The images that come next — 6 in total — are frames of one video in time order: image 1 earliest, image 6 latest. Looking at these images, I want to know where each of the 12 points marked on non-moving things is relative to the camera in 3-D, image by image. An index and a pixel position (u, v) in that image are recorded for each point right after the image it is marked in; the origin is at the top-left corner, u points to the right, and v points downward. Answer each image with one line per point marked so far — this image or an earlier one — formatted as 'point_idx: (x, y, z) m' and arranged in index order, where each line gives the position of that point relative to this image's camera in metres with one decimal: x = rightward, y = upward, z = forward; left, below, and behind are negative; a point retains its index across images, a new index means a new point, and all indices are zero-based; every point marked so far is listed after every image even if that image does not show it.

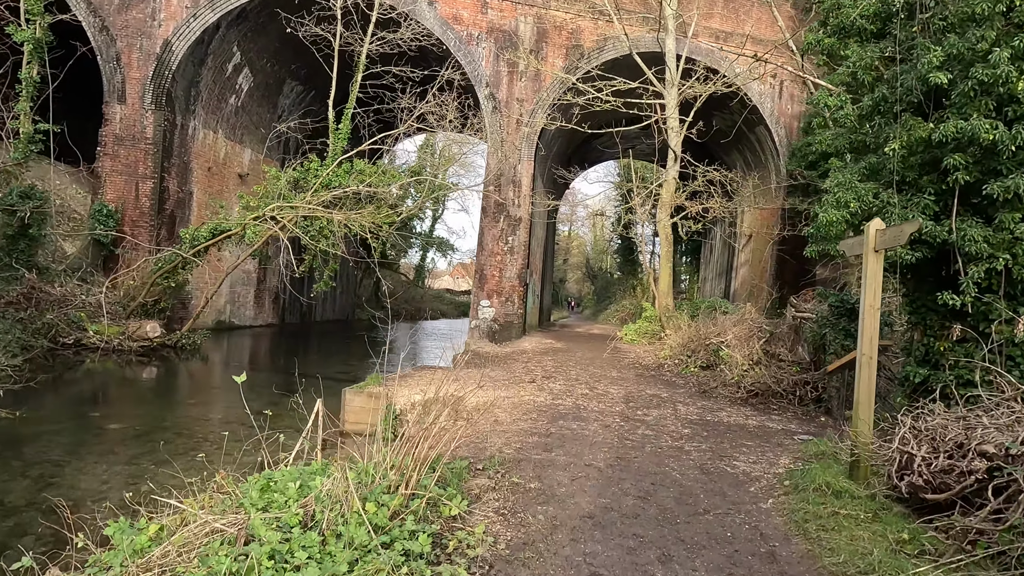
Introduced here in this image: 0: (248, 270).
0: (-6.3, +0.5, +16.4) m
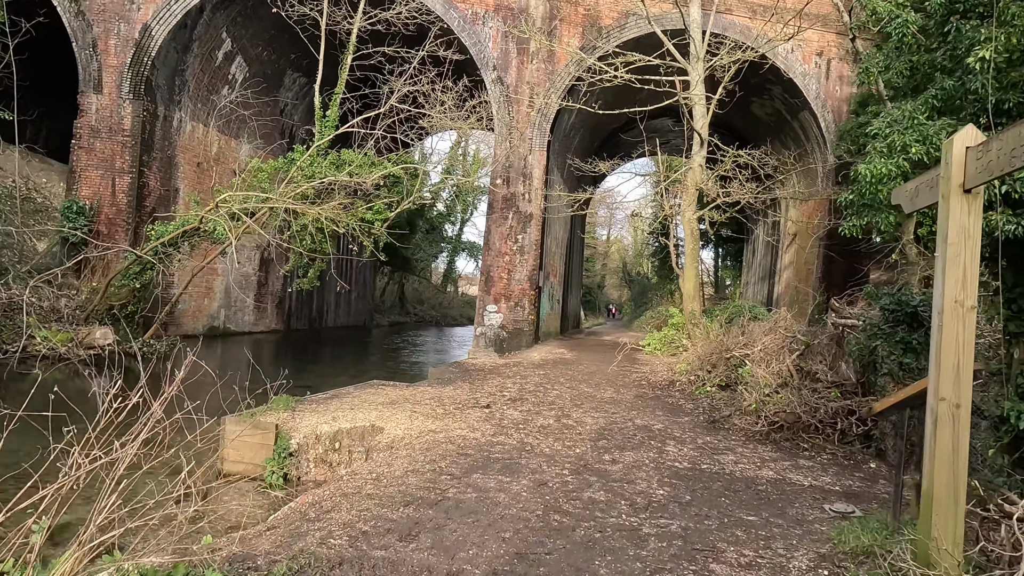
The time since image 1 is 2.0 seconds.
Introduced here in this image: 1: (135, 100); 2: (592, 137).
0: (-6.0, +0.4, +15.4) m
1: (-6.7, +3.3, +12.0) m
2: (+1.8, +3.5, +15.7) m
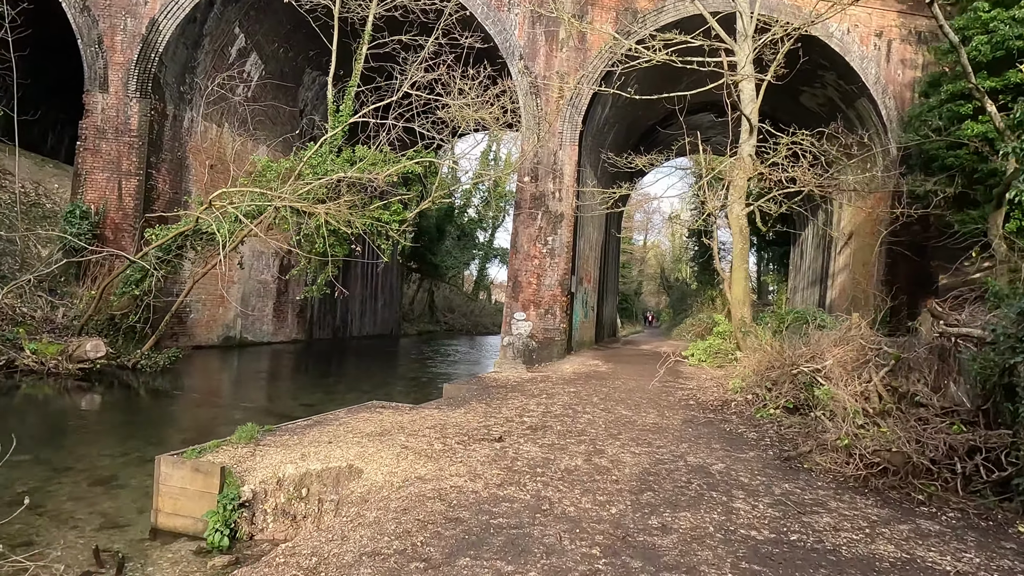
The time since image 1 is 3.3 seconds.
0: (-5.4, +0.2, +14.7) m
1: (-6.2, +3.2, +11.4) m
2: (+2.5, +3.4, +14.7) m
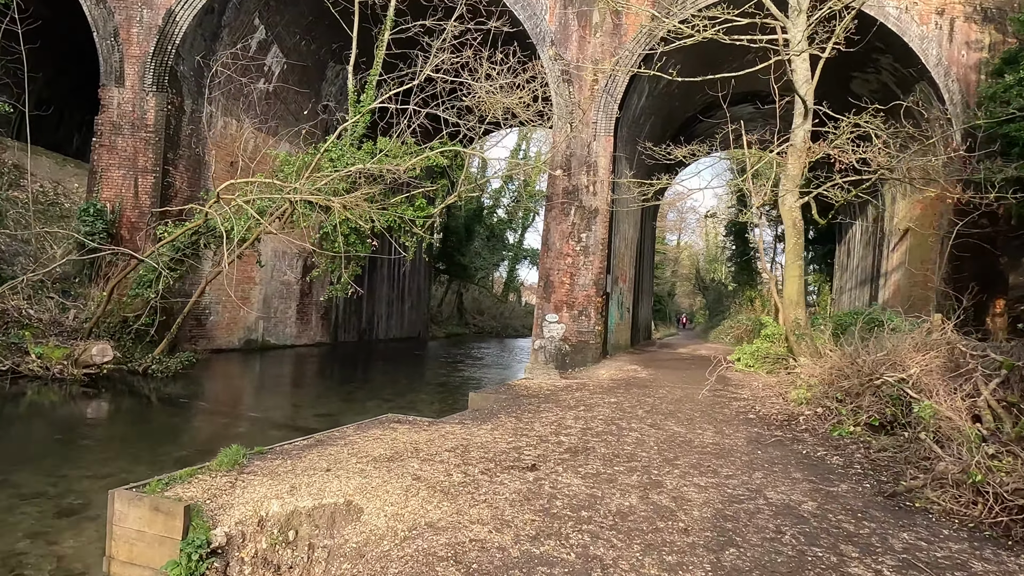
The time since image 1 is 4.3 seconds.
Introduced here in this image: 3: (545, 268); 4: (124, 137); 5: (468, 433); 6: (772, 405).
0: (-4.7, +0.2, +14.2) m
1: (-5.8, +3.2, +11.0) m
2: (+3.1, +3.4, +13.9) m
3: (+0.6, +0.3, +11.4) m
4: (-6.3, +2.4, +11.0) m
5: (-0.3, -0.9, +4.1) m
6: (+2.3, -1.0, +6.1) m
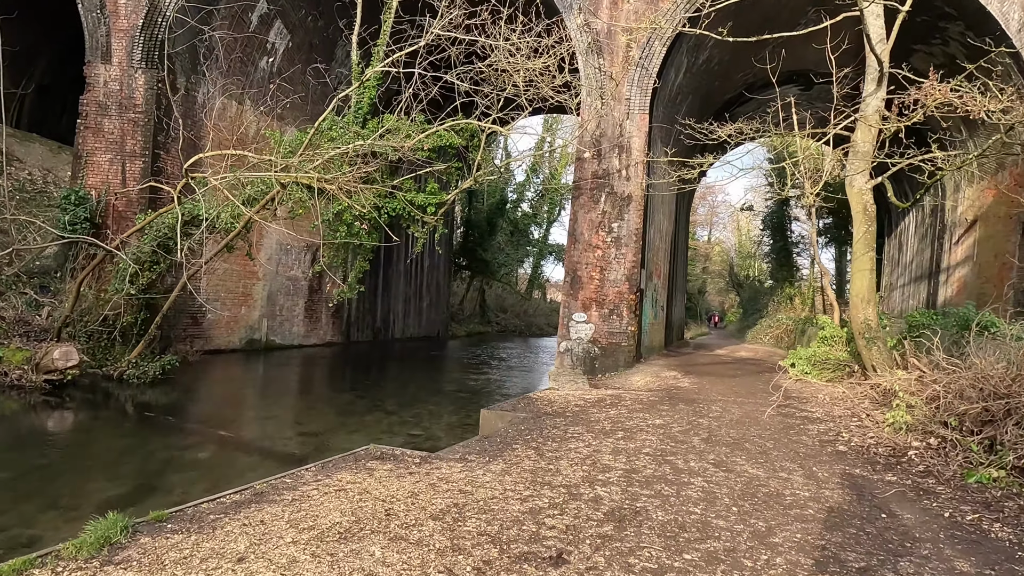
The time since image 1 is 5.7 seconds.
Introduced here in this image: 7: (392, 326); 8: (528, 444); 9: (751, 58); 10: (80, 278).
0: (-4.3, +0.2, +13.2) m
1: (-5.4, +3.3, +10.0) m
2: (+3.6, +3.4, +12.6) m
3: (+0.9, +0.4, +10.2) m
4: (-6.0, +2.5, +10.1) m
5: (-0.2, -0.9, +3.0) m
6: (+2.5, -1.0, +4.8) m
7: (-3.1, -1.0, +17.3) m
8: (+0.1, -0.9, +4.0) m
9: (+4.1, +3.9, +11.6) m
10: (-5.1, +0.1, +8.0) m
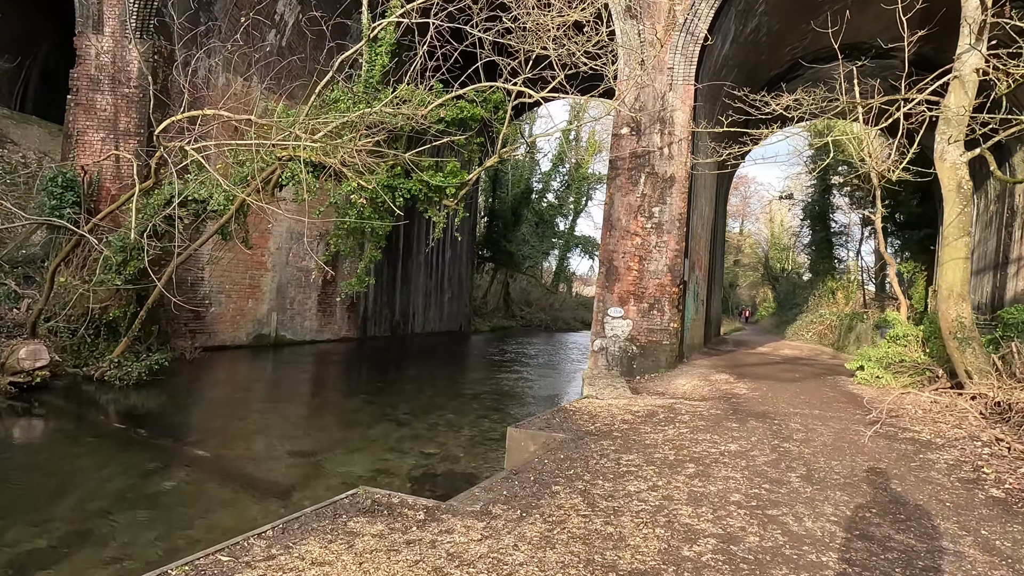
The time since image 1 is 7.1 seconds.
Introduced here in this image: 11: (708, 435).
0: (-3.8, +0.4, +12.4) m
1: (-5.0, +3.4, +9.2) m
2: (+4.0, +3.6, +11.4) m
3: (+1.3, +0.5, +9.2) m
4: (-5.6, +2.6, +9.2) m
5: (-0.1, -0.8, +2.0) m
6: (+2.7, -1.0, +3.7) m
7: (-2.4, -0.8, +16.3) m
8: (+0.3, -0.9, +3.0) m
9: (+4.5, +4.1, +10.4) m
10: (-4.7, +0.2, +7.2) m
11: (+1.2, -0.9, +4.2) m
